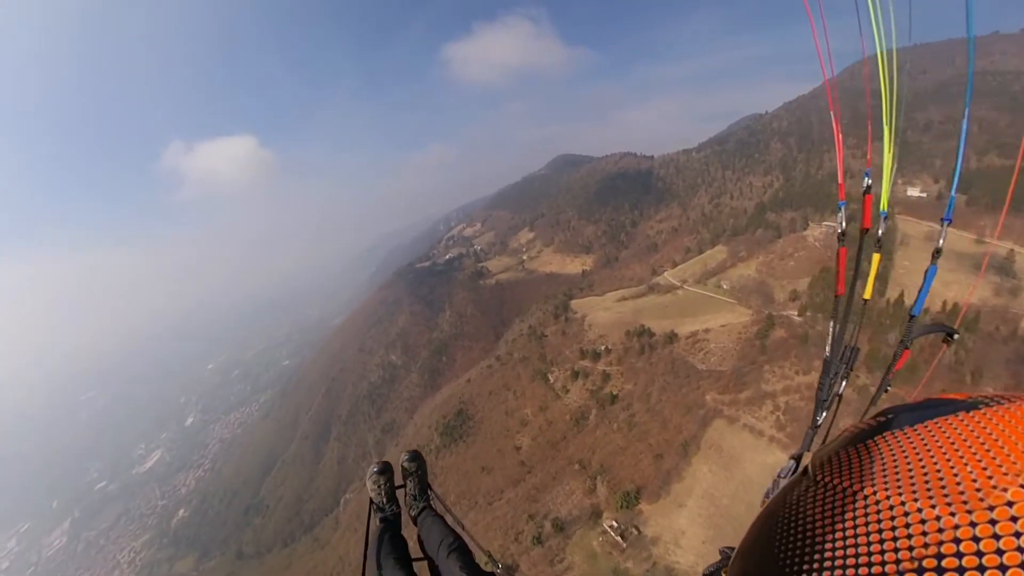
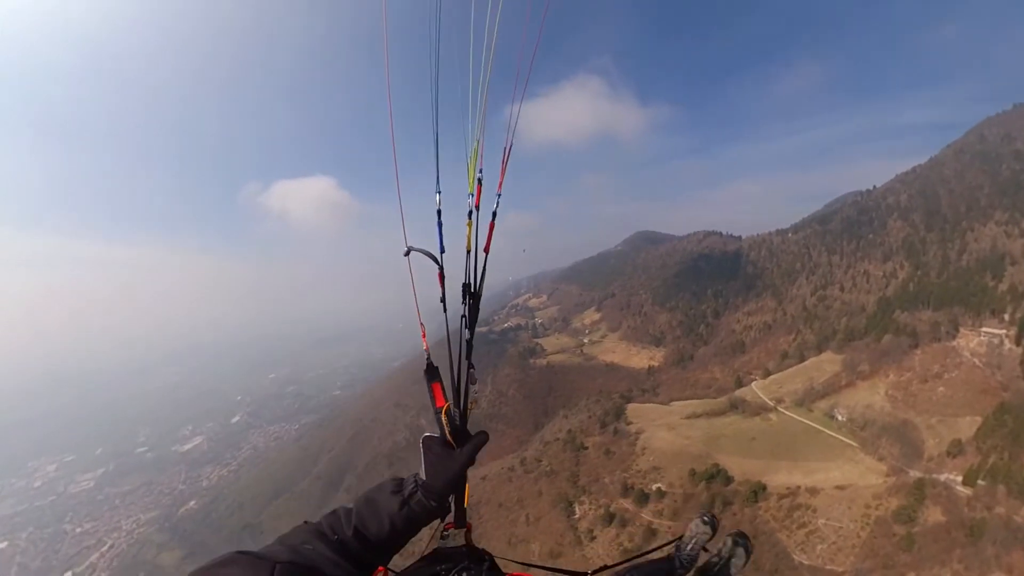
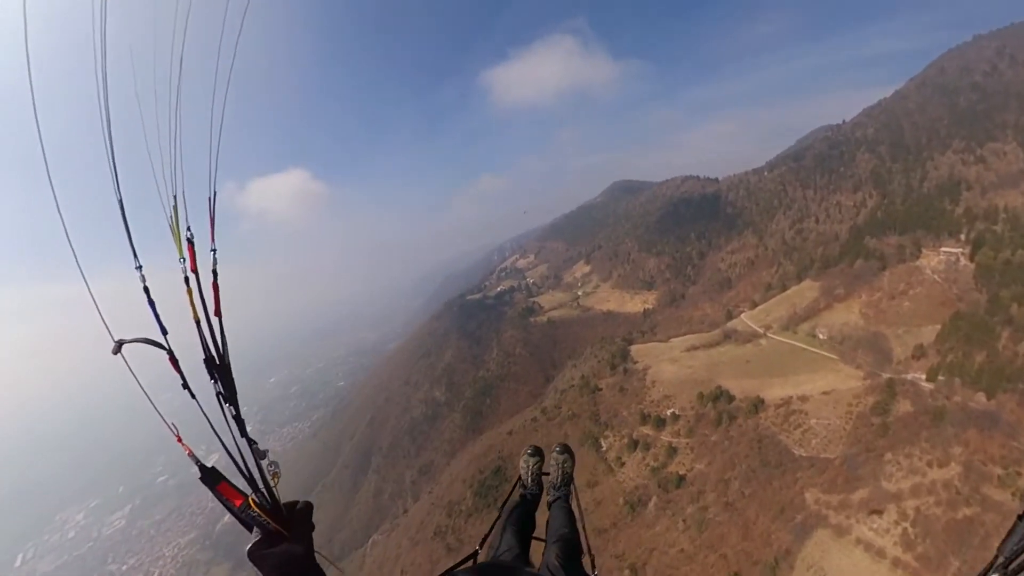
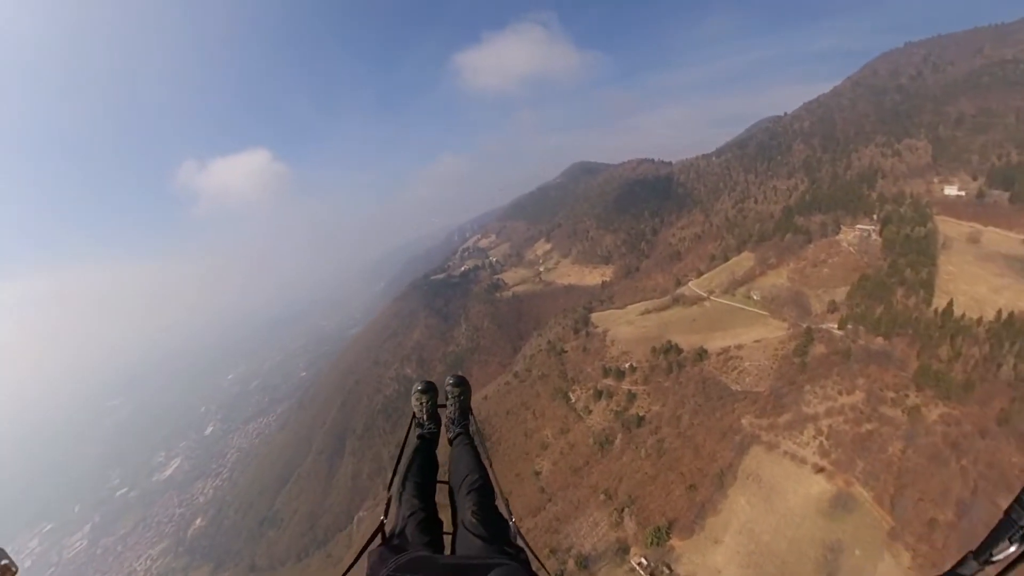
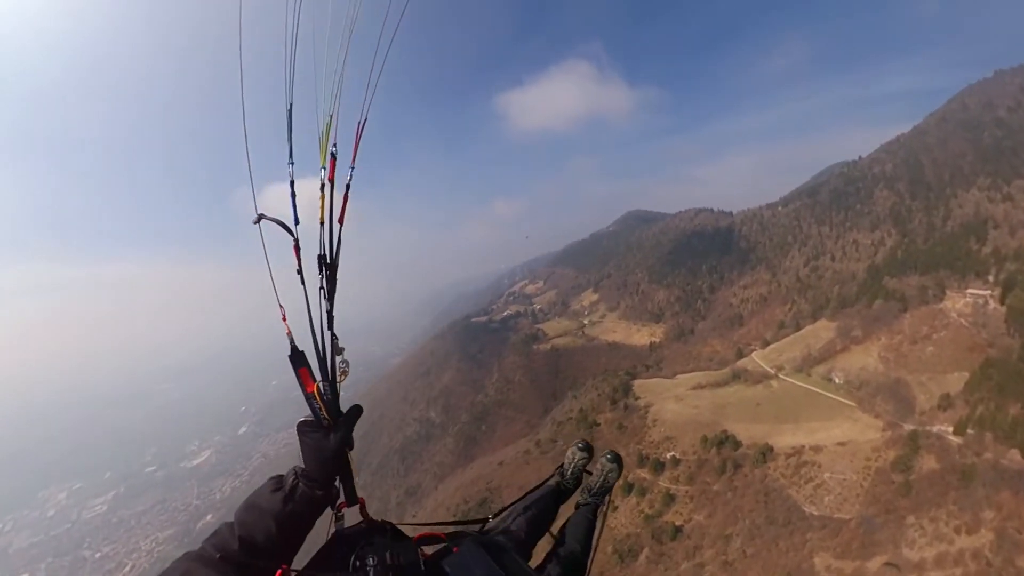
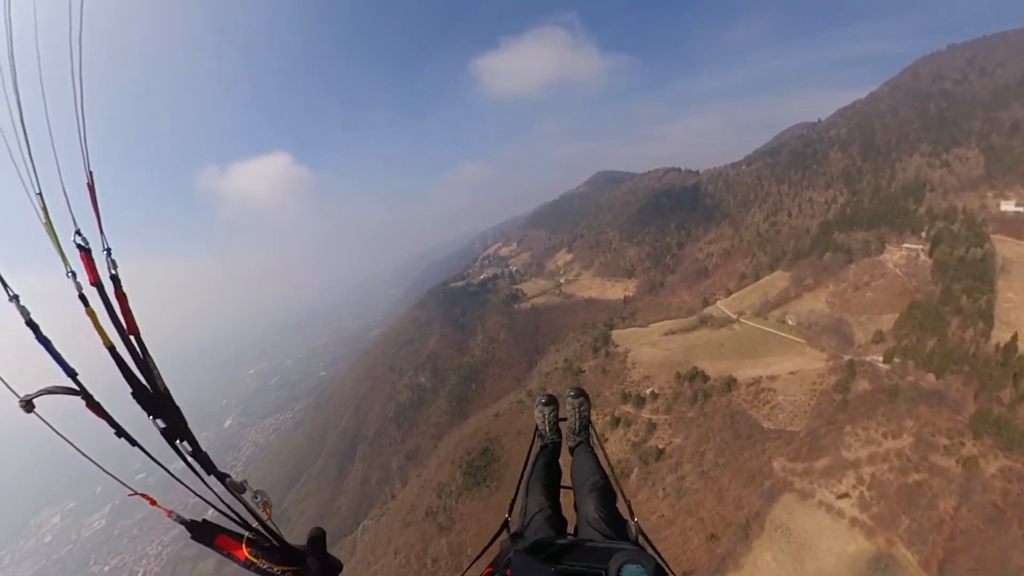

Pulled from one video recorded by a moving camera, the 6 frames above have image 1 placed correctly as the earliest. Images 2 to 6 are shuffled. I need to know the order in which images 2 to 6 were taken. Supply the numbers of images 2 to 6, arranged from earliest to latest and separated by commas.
4, 6, 3, 5, 2
